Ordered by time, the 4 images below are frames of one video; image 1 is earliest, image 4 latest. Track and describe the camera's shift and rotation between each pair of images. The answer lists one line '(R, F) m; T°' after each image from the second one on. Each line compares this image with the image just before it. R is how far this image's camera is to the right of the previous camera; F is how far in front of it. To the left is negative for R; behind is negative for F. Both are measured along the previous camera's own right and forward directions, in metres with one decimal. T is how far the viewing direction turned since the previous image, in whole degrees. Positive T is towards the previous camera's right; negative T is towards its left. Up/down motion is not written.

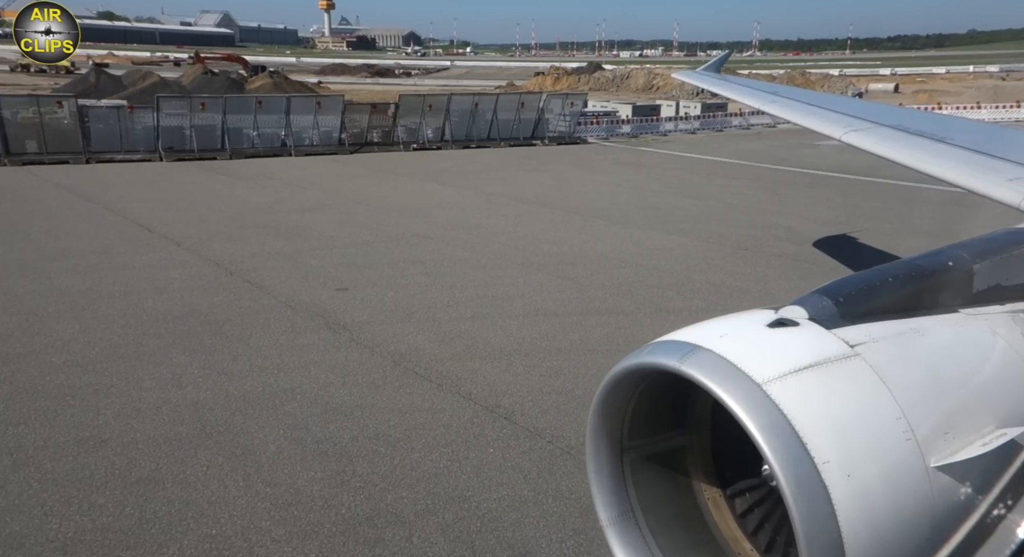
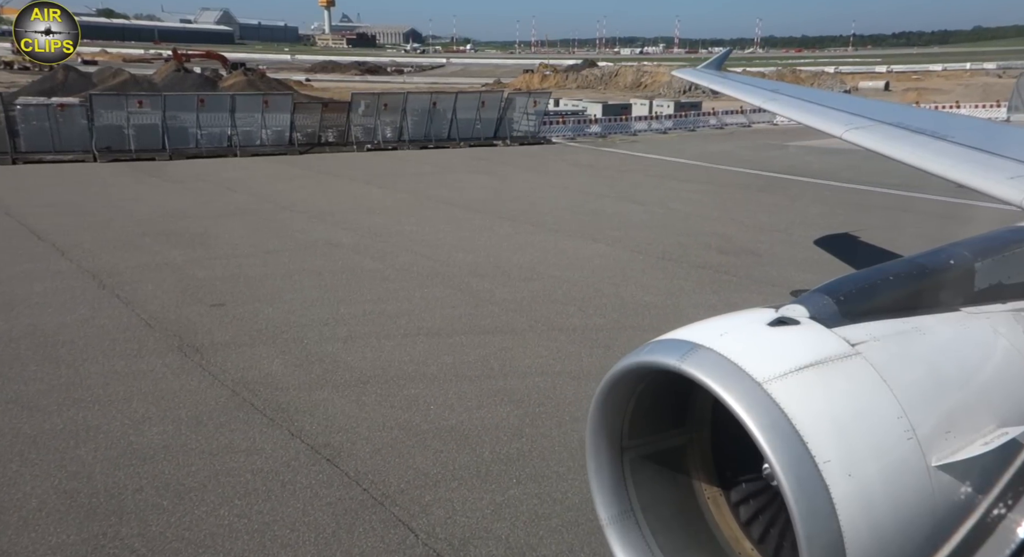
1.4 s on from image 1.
(+1.3, +0.8) m; 0°
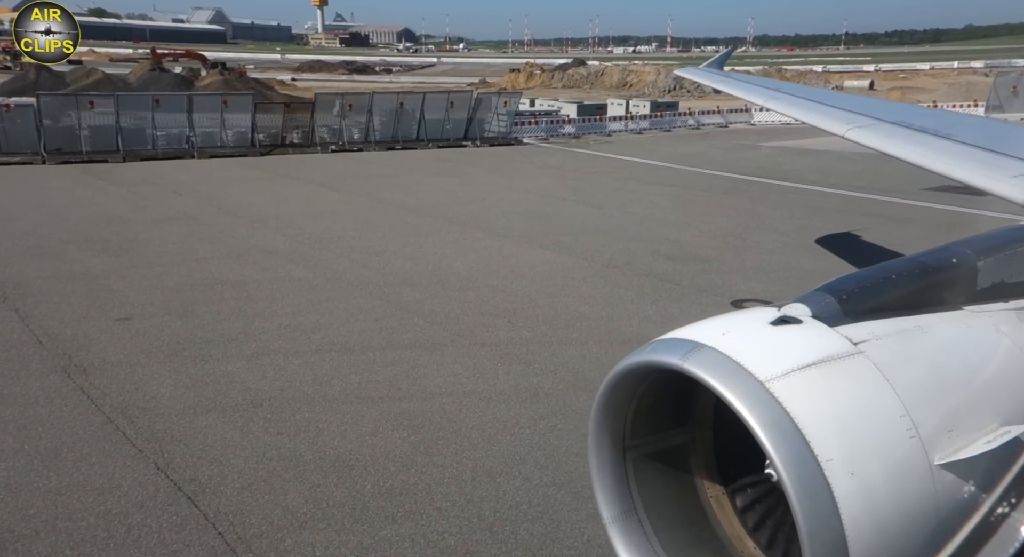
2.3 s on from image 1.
(+0.8, +0.5) m; 0°
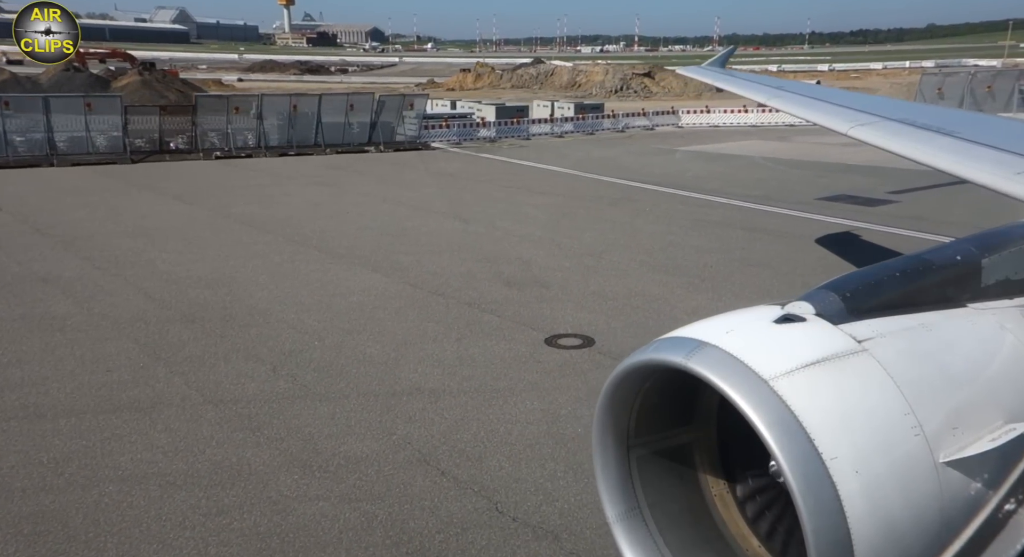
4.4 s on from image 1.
(+2.0, +1.4) m; +1°
